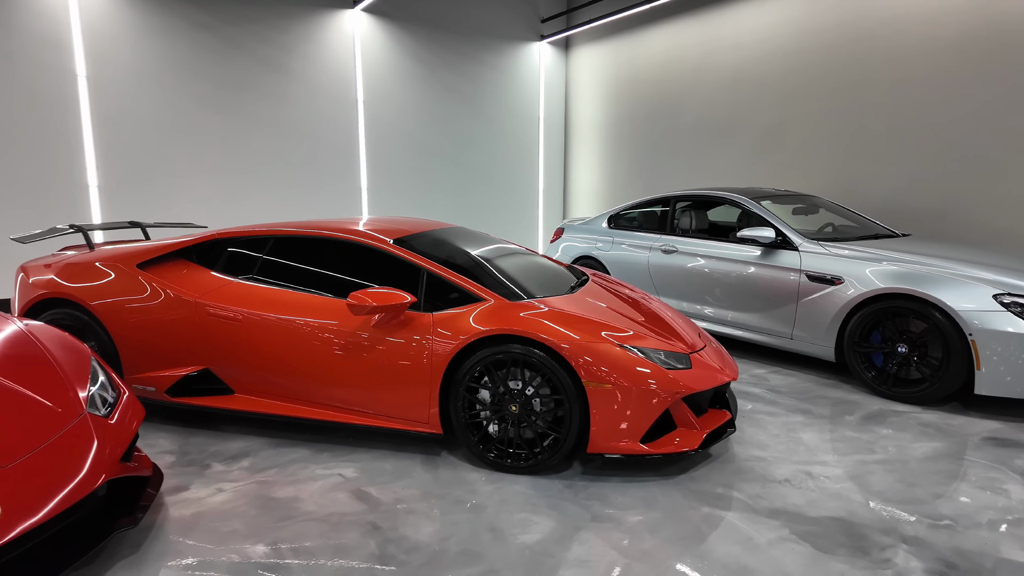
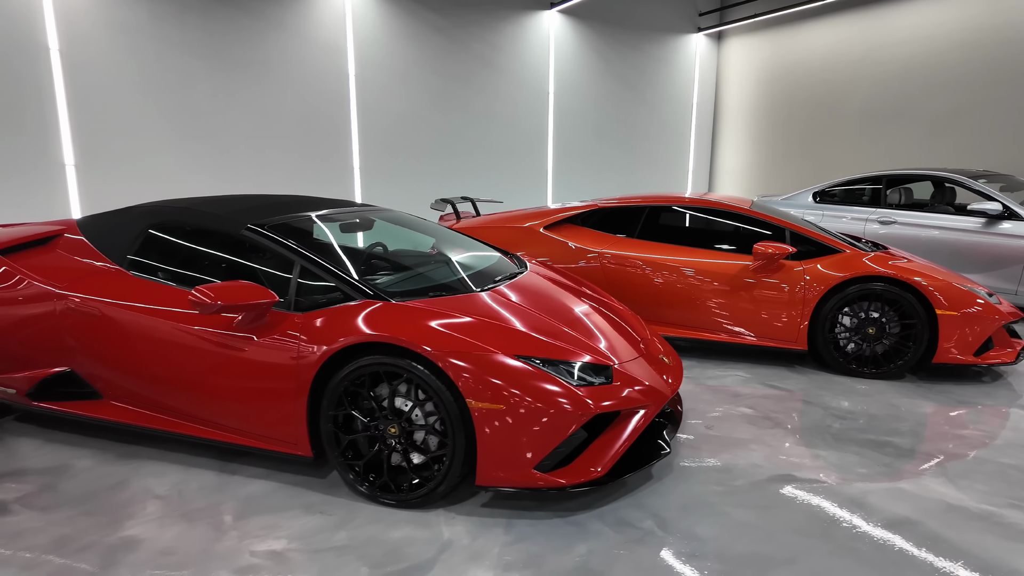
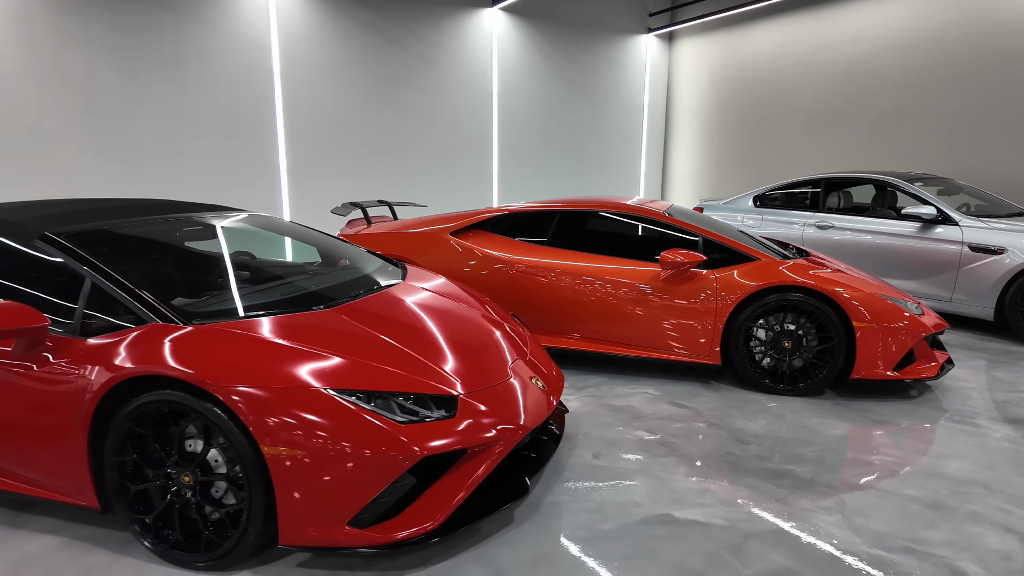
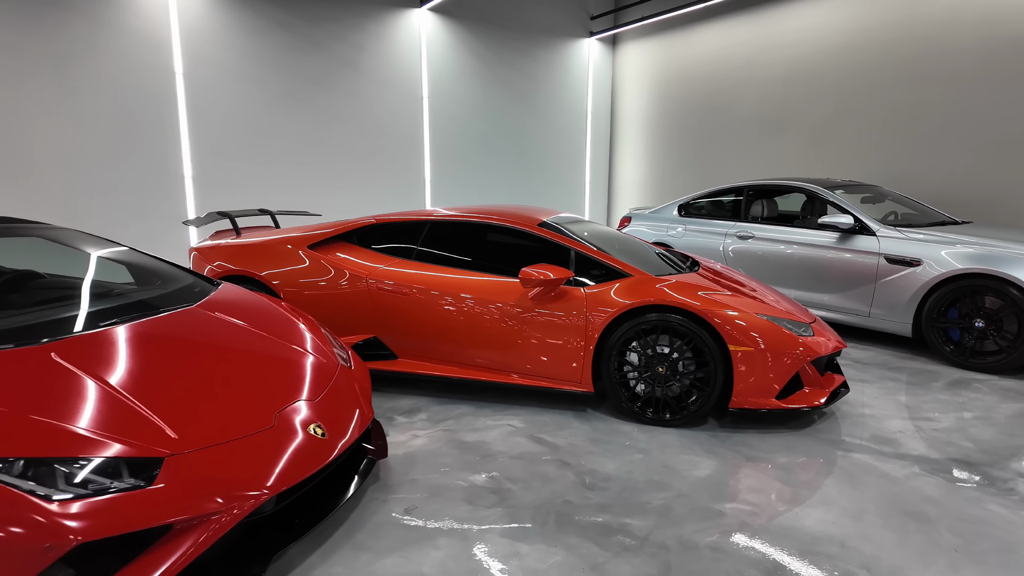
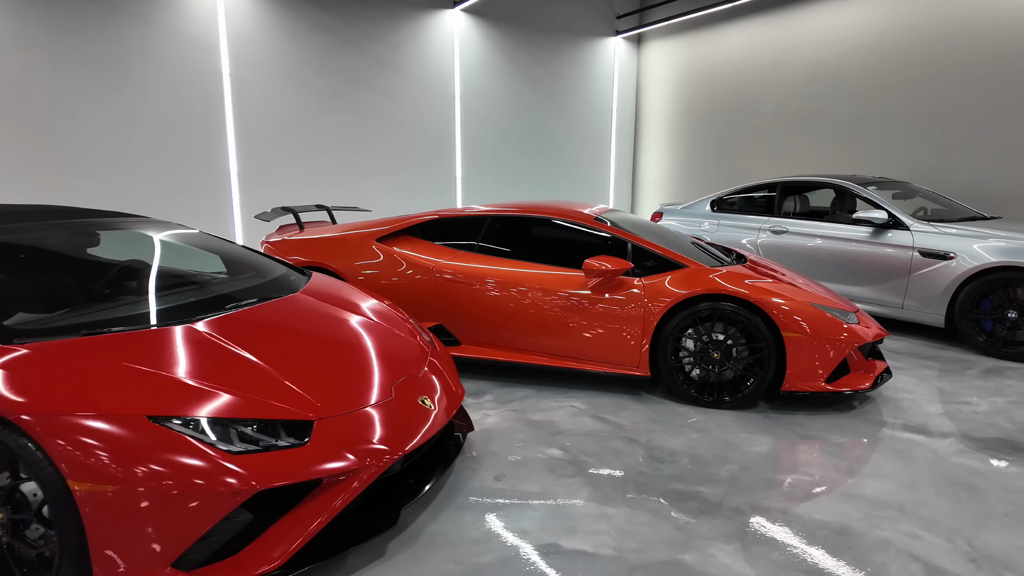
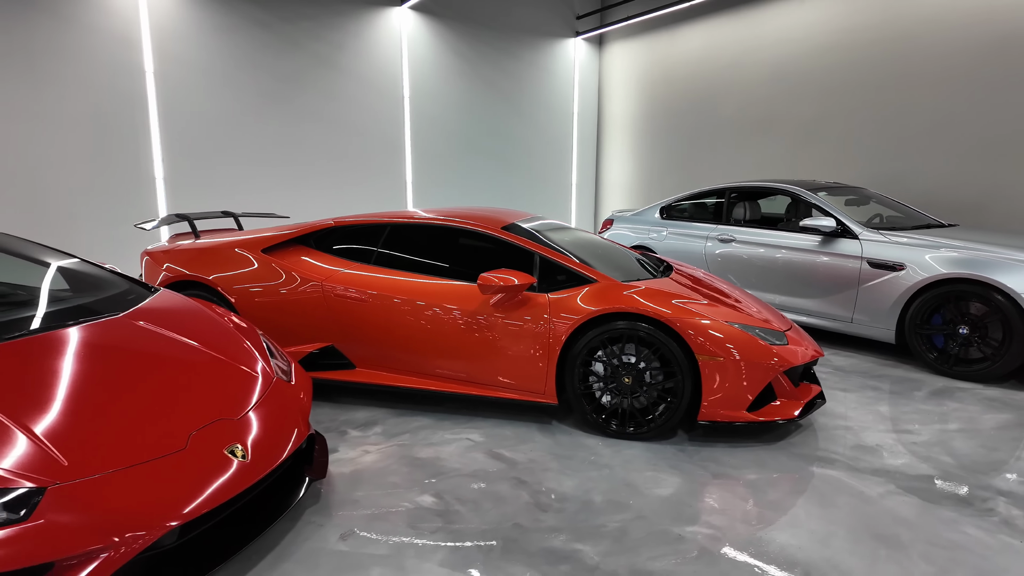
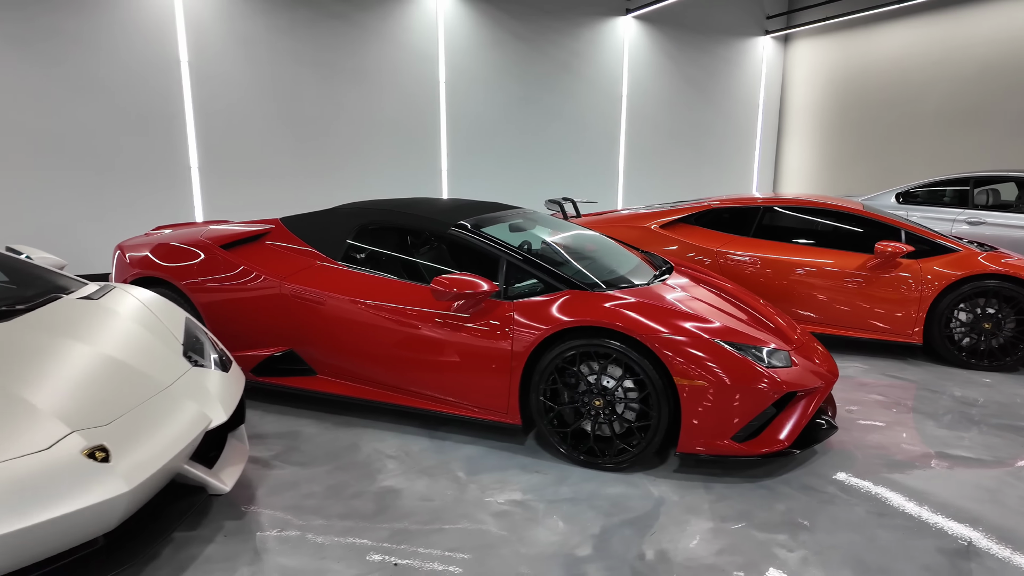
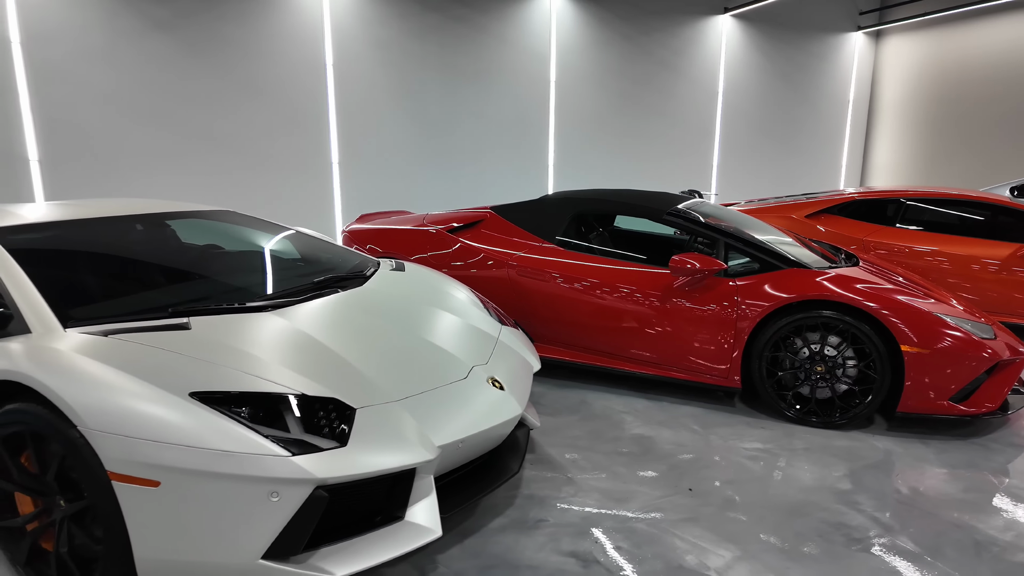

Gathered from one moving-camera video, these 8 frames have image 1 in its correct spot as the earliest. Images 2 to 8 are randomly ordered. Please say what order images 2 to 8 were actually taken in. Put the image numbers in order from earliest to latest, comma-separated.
6, 4, 5, 3, 2, 7, 8
